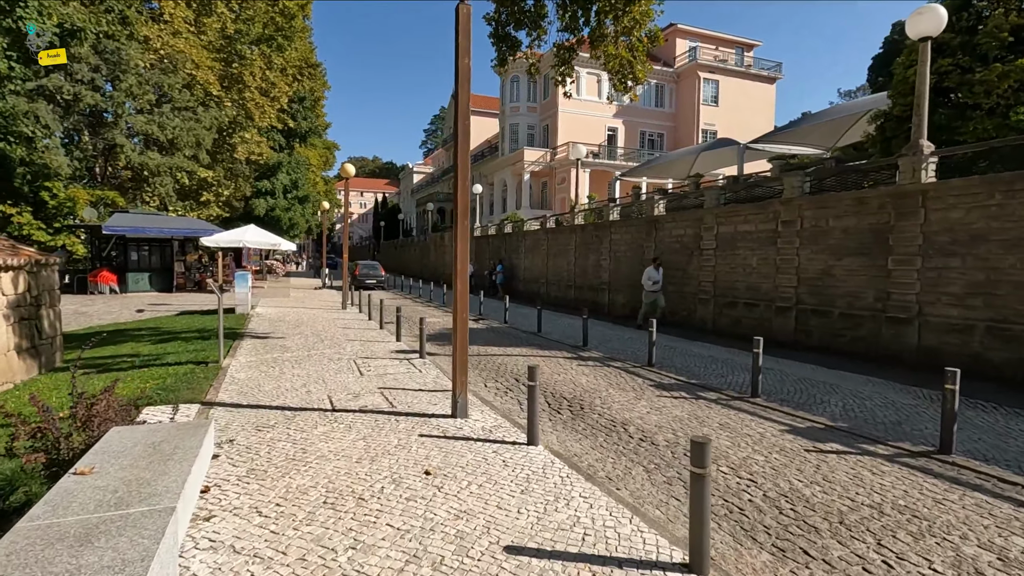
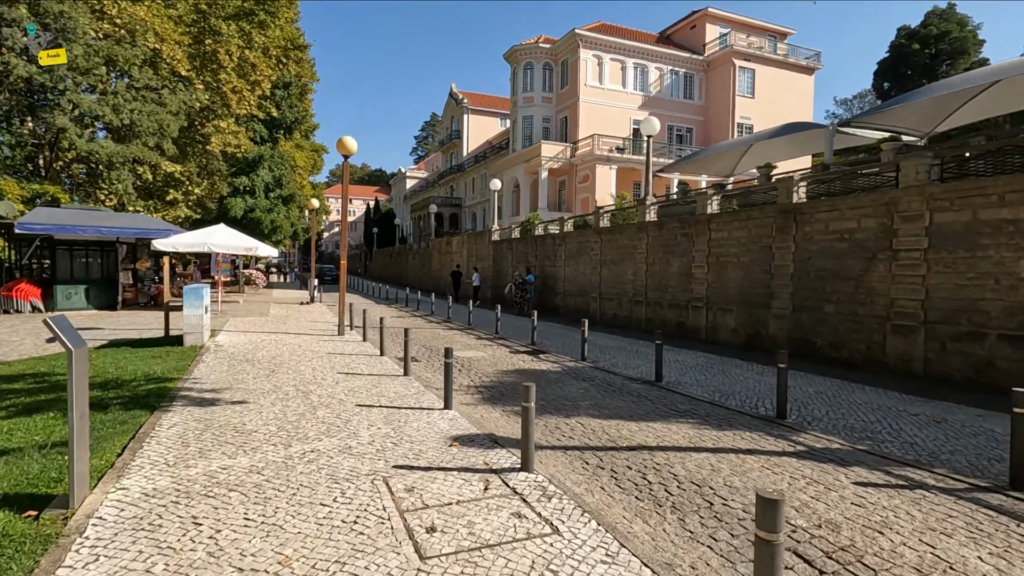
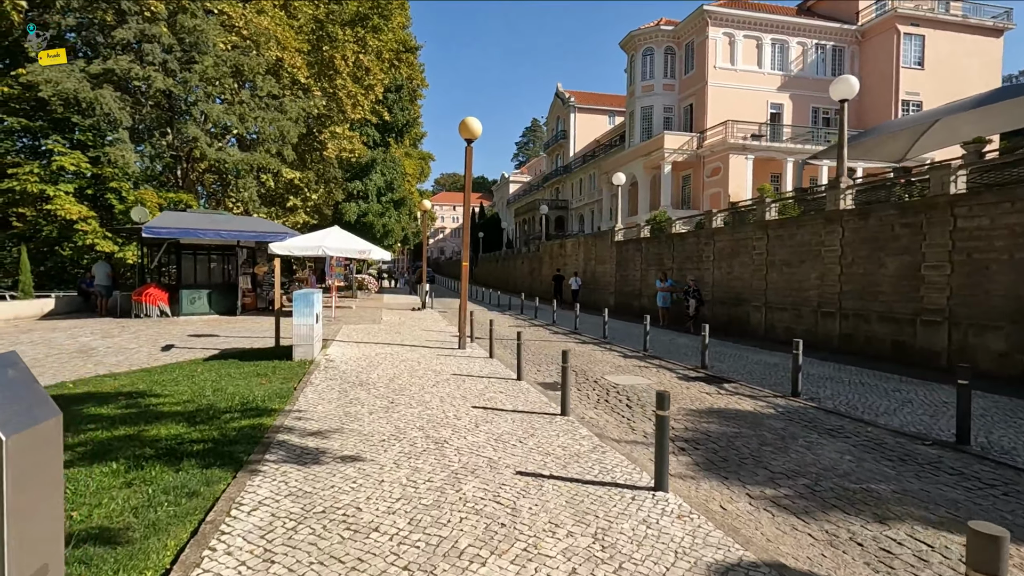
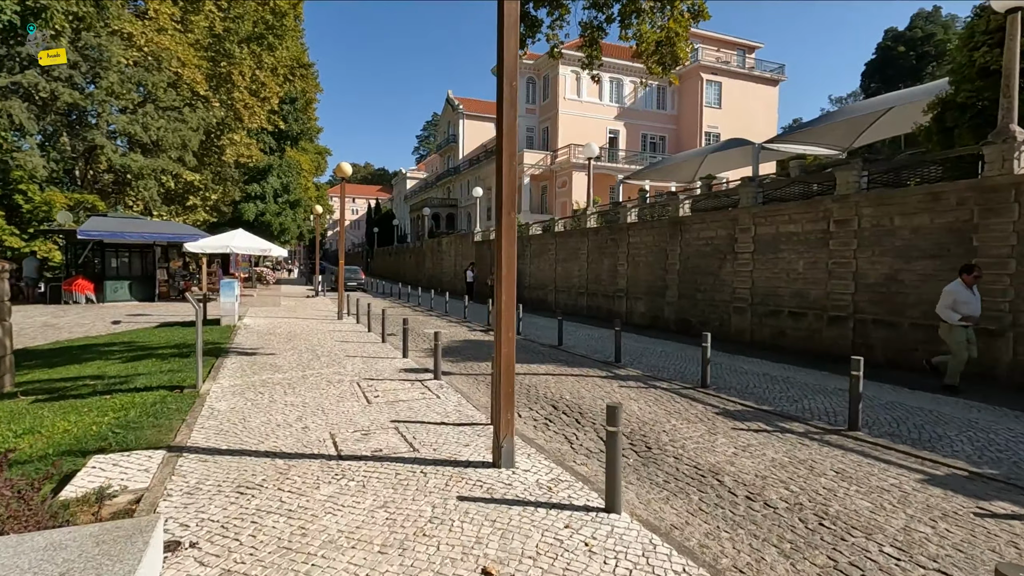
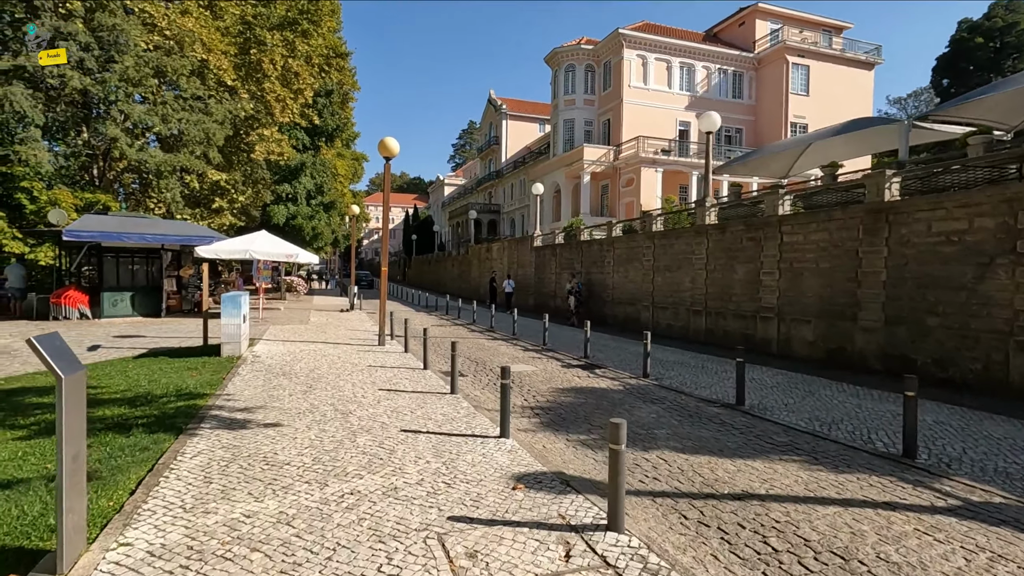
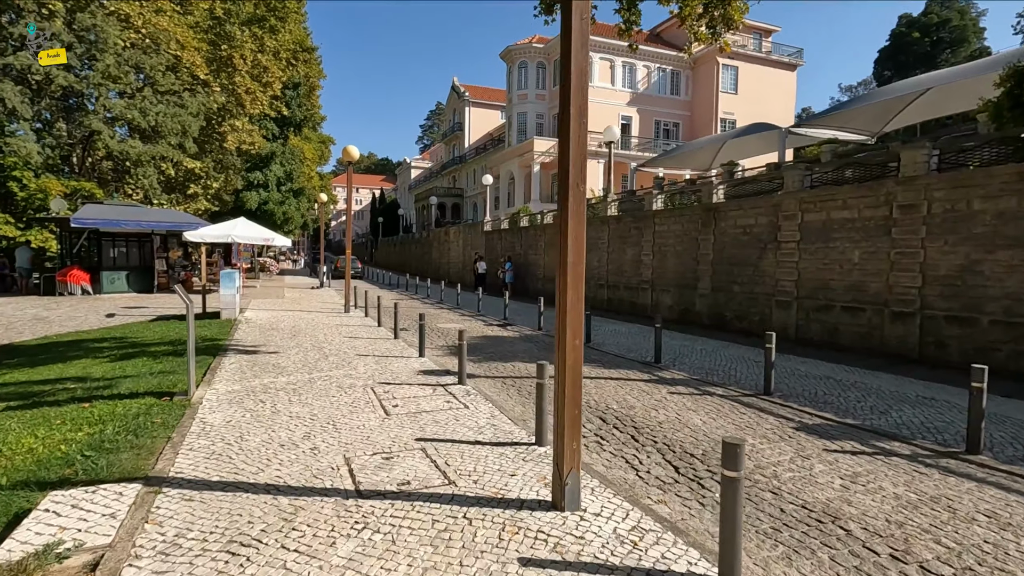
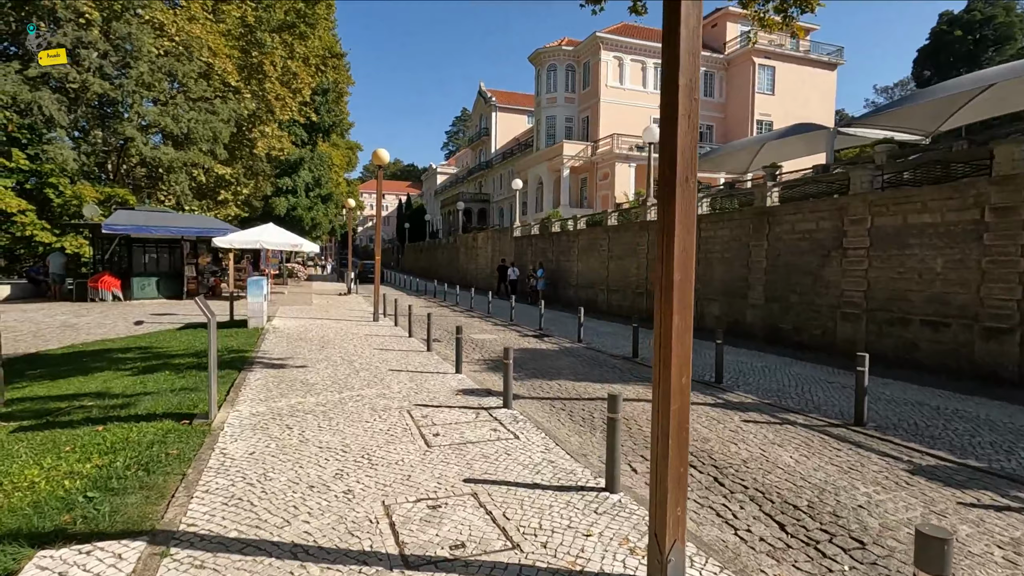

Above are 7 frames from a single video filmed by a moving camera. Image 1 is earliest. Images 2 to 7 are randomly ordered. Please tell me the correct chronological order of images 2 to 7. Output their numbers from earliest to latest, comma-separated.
4, 6, 7, 2, 5, 3
